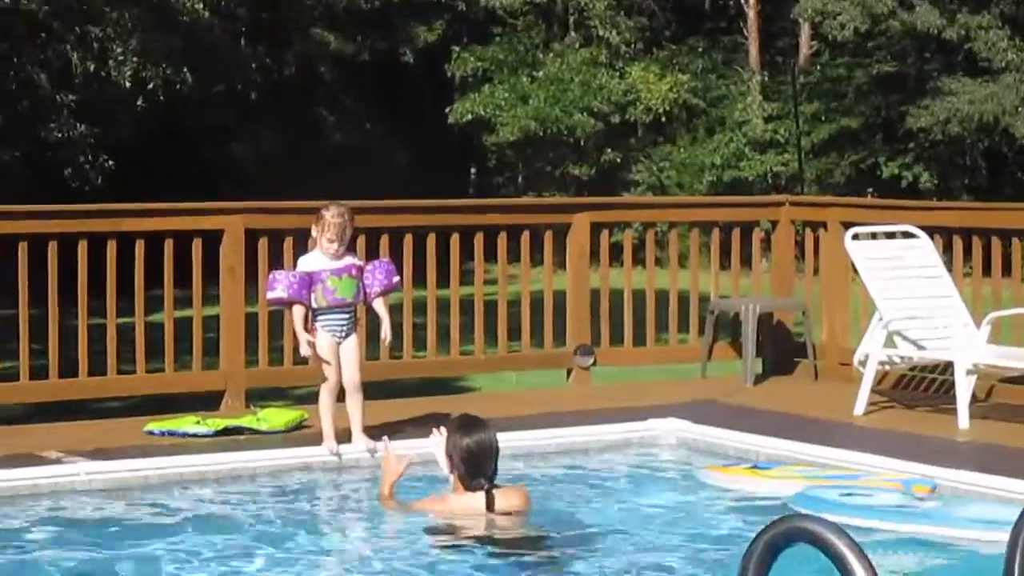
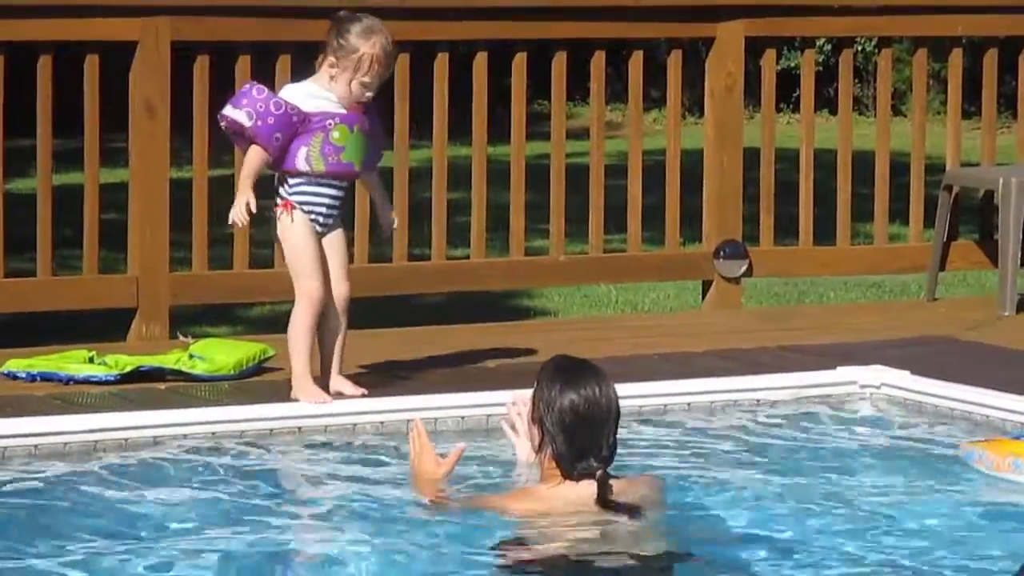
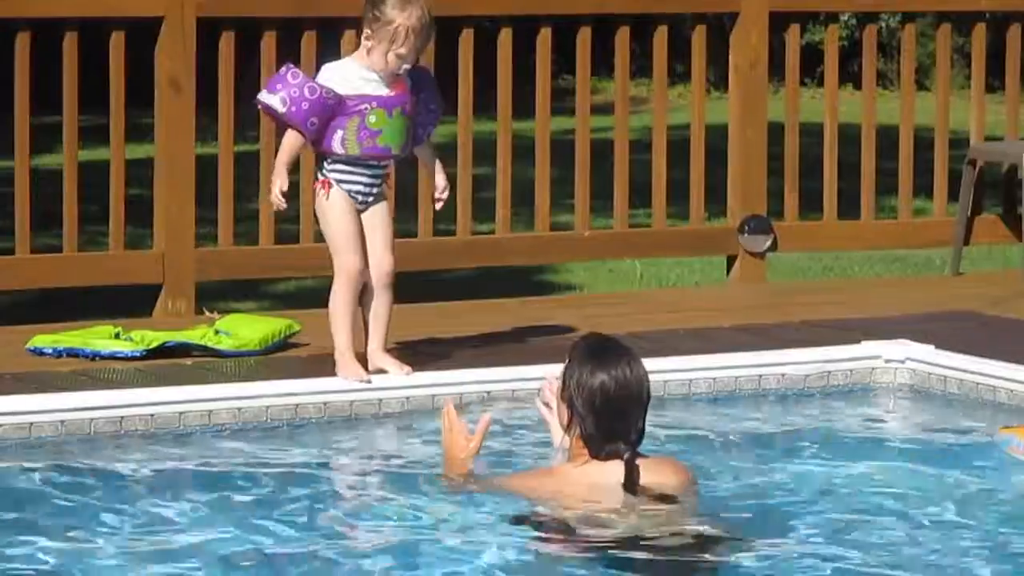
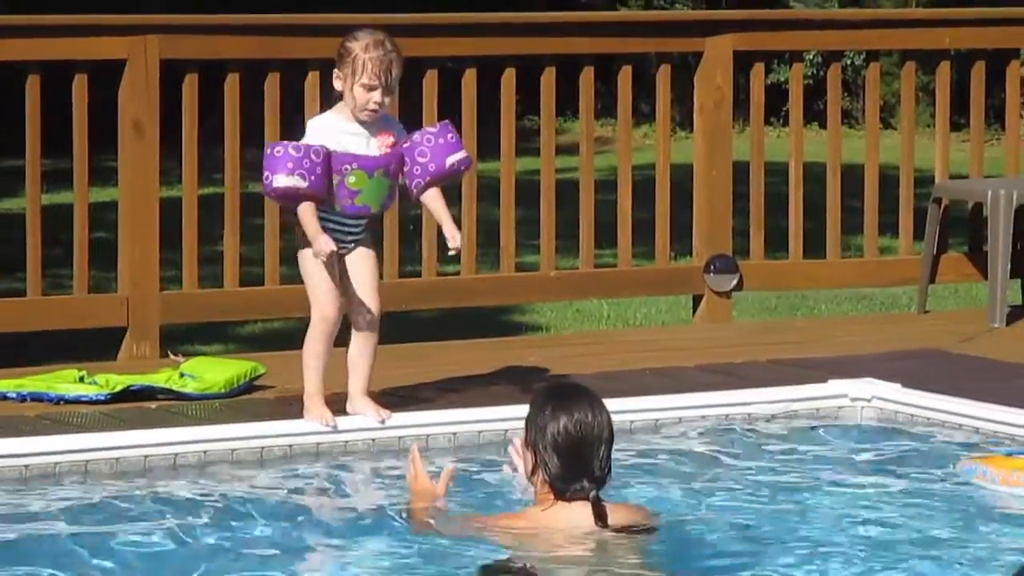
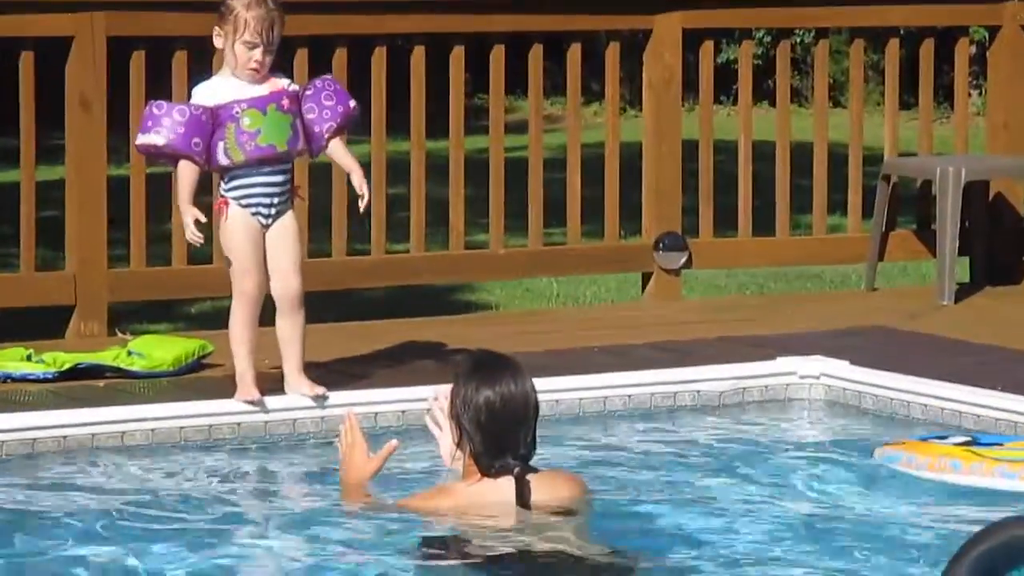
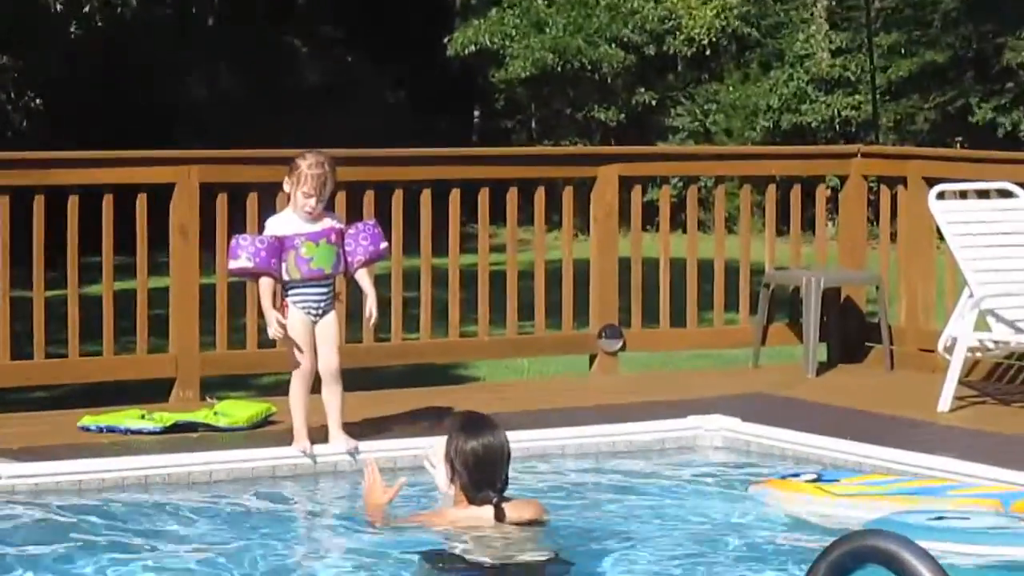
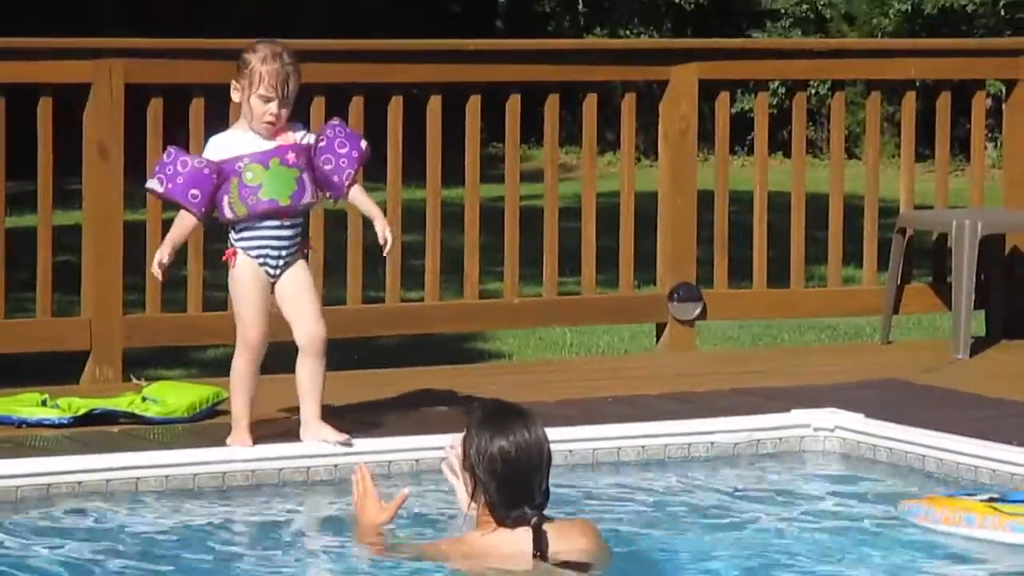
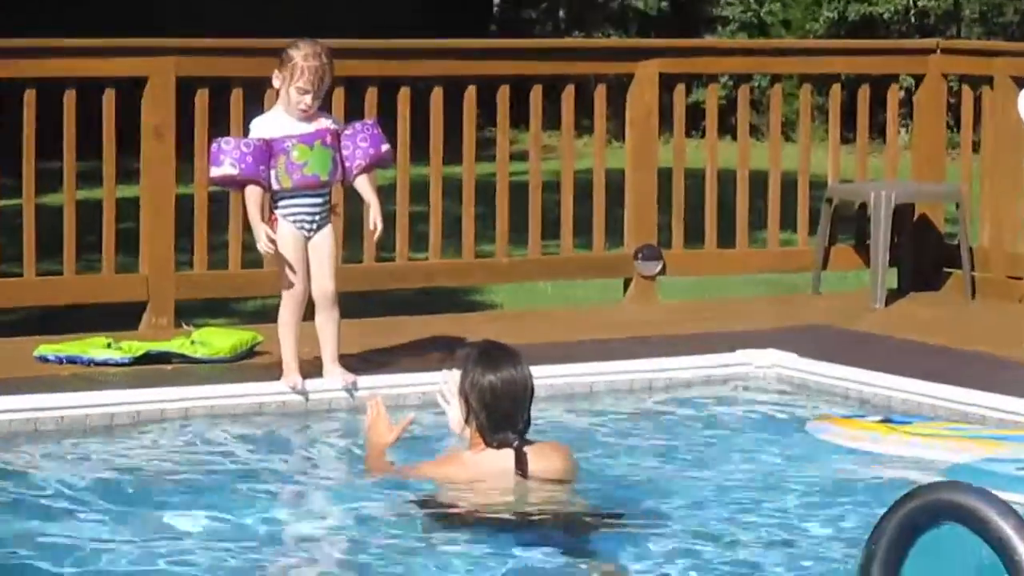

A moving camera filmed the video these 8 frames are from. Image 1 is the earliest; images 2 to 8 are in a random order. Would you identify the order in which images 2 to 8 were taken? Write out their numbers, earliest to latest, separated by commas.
6, 8, 5, 7, 2, 3, 4
